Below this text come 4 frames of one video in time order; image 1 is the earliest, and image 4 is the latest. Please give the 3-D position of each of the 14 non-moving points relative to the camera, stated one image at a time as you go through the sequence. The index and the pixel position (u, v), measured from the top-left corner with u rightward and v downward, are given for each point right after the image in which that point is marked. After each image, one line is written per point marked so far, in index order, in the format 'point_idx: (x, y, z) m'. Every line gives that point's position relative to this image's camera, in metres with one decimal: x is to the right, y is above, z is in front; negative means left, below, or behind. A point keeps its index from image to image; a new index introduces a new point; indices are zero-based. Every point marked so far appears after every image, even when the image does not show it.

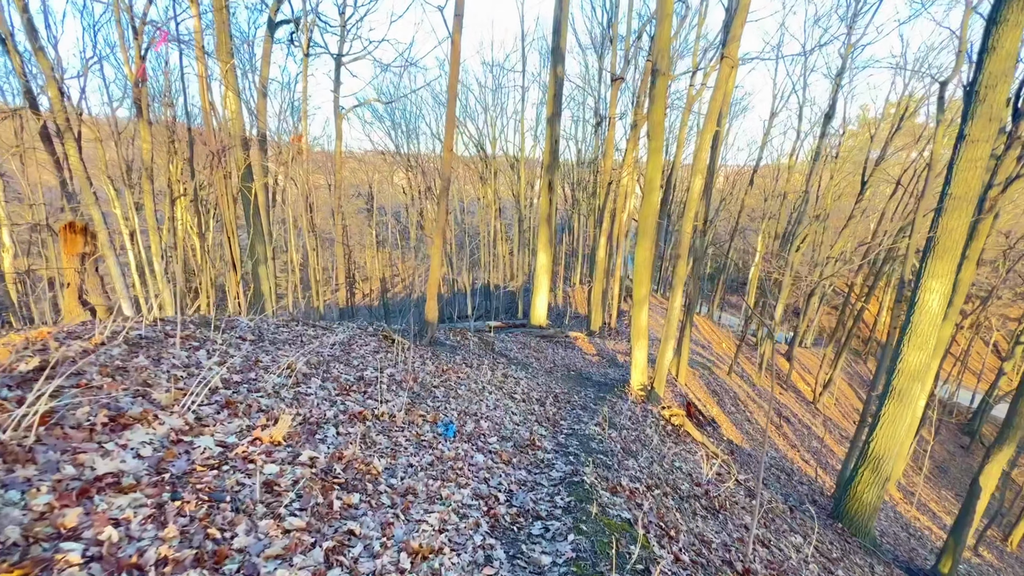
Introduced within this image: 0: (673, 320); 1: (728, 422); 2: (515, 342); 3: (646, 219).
0: (+2.6, -0.6, +7.1) m
1: (+4.7, -3.0, +9.6) m
2: (0.0, -1.1, +8.7) m
3: (+2.0, +1.0, +6.7) m
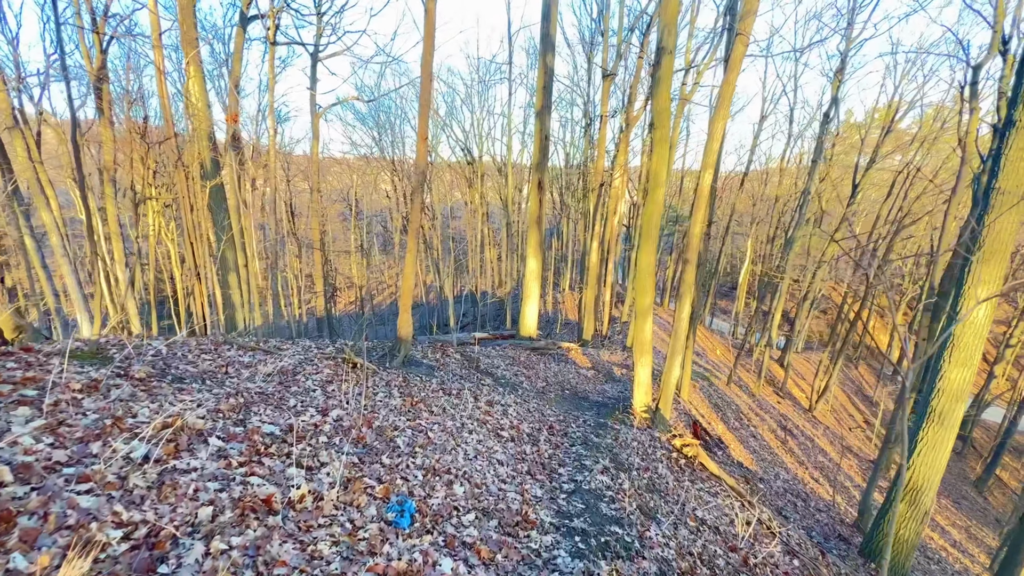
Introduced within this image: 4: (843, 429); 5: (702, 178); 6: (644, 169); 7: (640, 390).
0: (+2.4, -0.7, +6.3) m
1: (+4.5, -3.1, +8.8) m
2: (-0.2, -1.3, +7.8) m
3: (+1.8, +0.9, +5.9) m
4: (+14.3, -6.0, +19.2) m
5: (+2.6, +1.5, +6.0) m
6: (+5.6, +4.7, +18.5) m
7: (+1.9, -1.5, +6.4) m
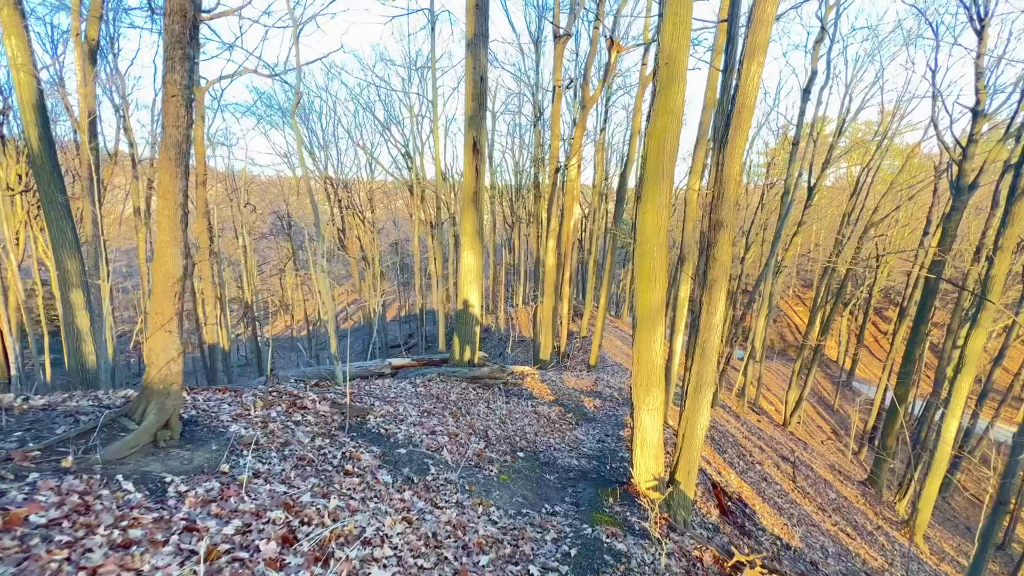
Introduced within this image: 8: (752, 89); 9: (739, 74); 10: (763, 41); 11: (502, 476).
0: (+1.6, -0.6, +3.7) m
1: (+3.5, -3.0, +6.3) m
2: (-1.1, -1.3, +4.9) m
3: (+1.1, +1.0, +3.3) m
4: (+12.3, -6.2, +17.5) m
5: (+1.8, +1.7, +3.5) m
6: (+3.4, +4.3, +16.4) m
7: (+1.1, -1.4, +3.7) m
8: (+1.9, +1.6, +3.5) m
9: (+1.8, +1.7, +3.5) m
10: (+2.0, +1.9, +3.5) m
11: (-0.1, -1.6, +3.9) m
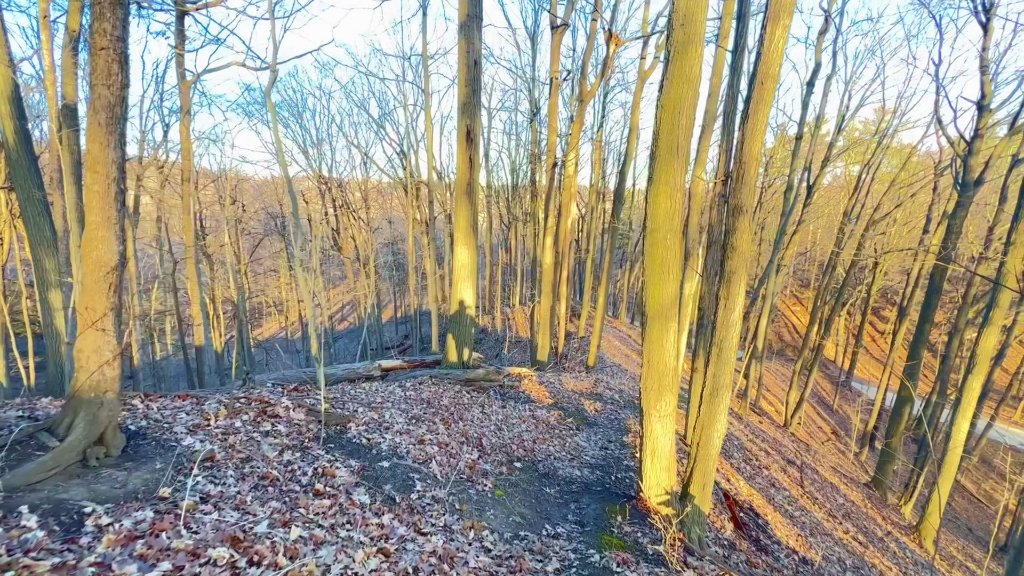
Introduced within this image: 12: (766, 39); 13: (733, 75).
0: (+1.6, -0.5, +3.3) m
1: (+3.5, -3.0, +6.0) m
2: (-1.1, -1.2, +4.5) m
3: (+1.1, +1.1, +2.9) m
4: (+12.2, -6.1, +17.2) m
5: (+1.8, +1.7, +3.1) m
6: (+3.2, +4.3, +16.0) m
7: (+1.1, -1.3, +3.3) m
8: (+1.9, +1.6, +3.1) m
9: (+1.8, +1.7, +3.1) m
10: (+1.9, +1.9, +3.1) m
11: (-0.1, -1.6, +3.5) m
12: (+1.8, +1.7, +3.2) m
13: (+2.6, +2.5, +5.2) m
